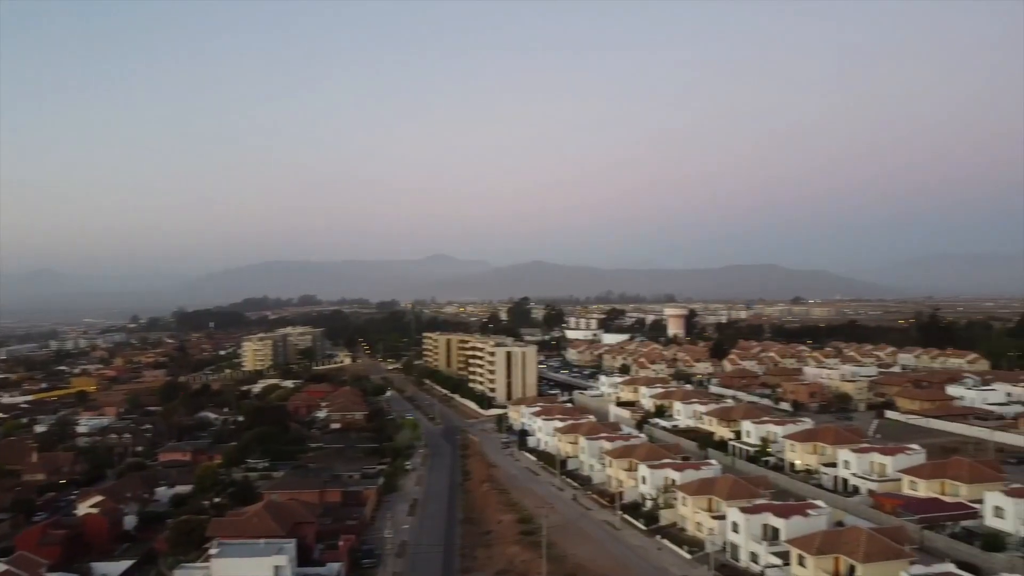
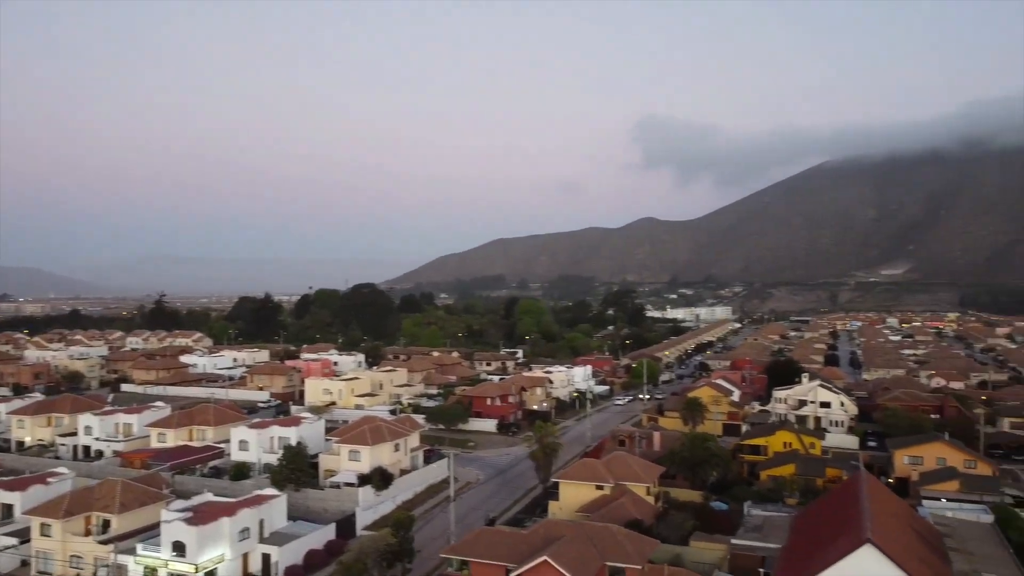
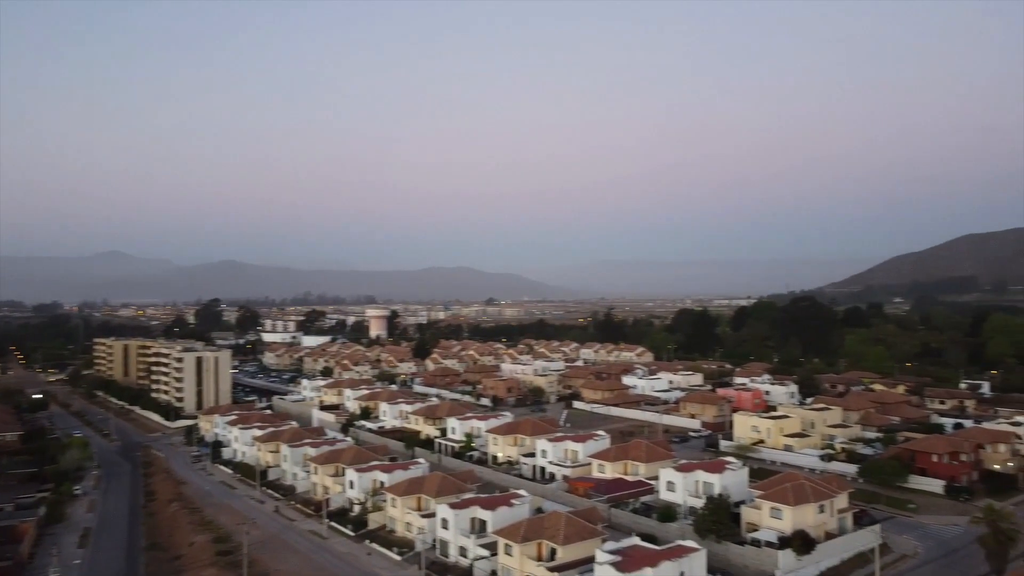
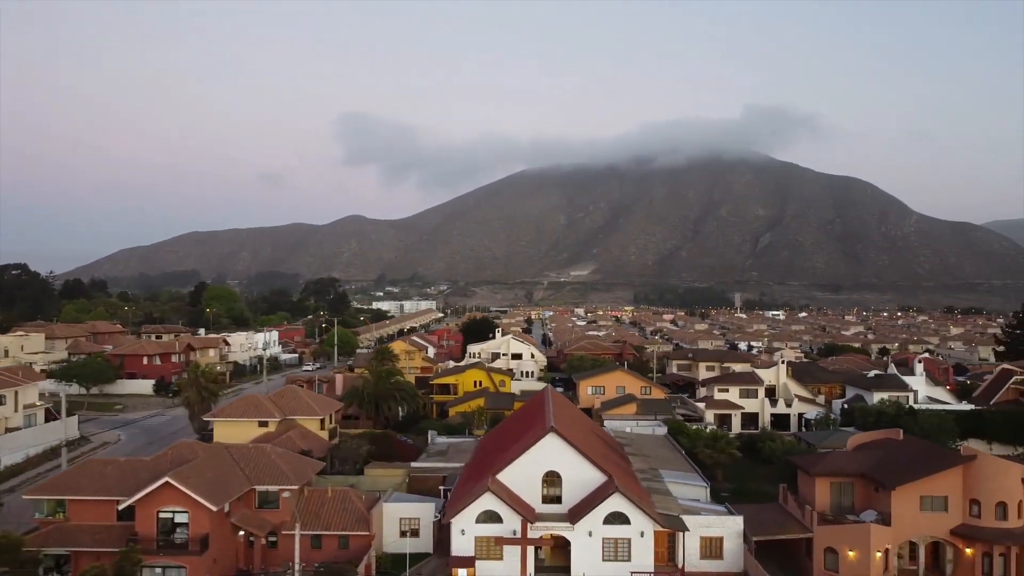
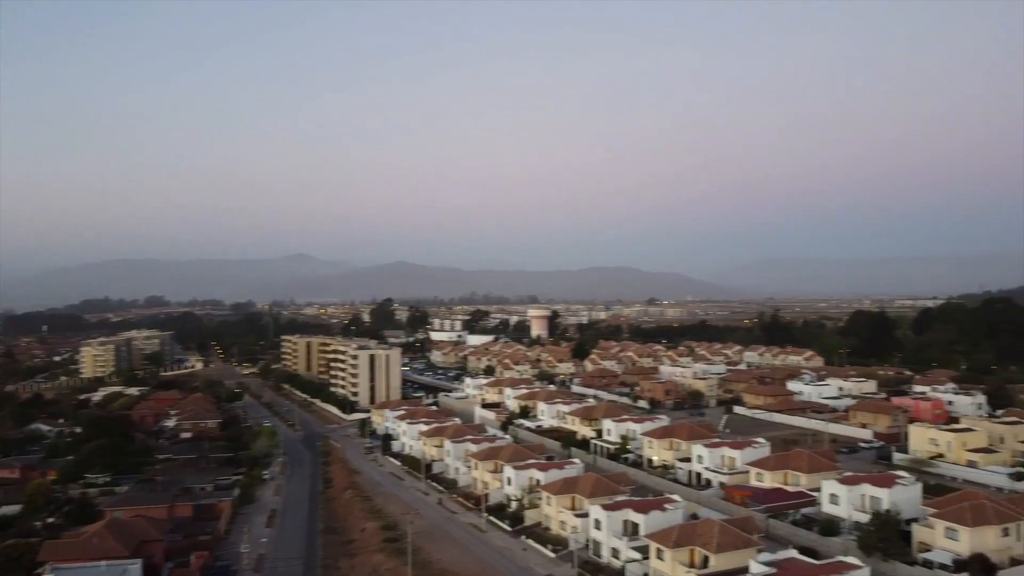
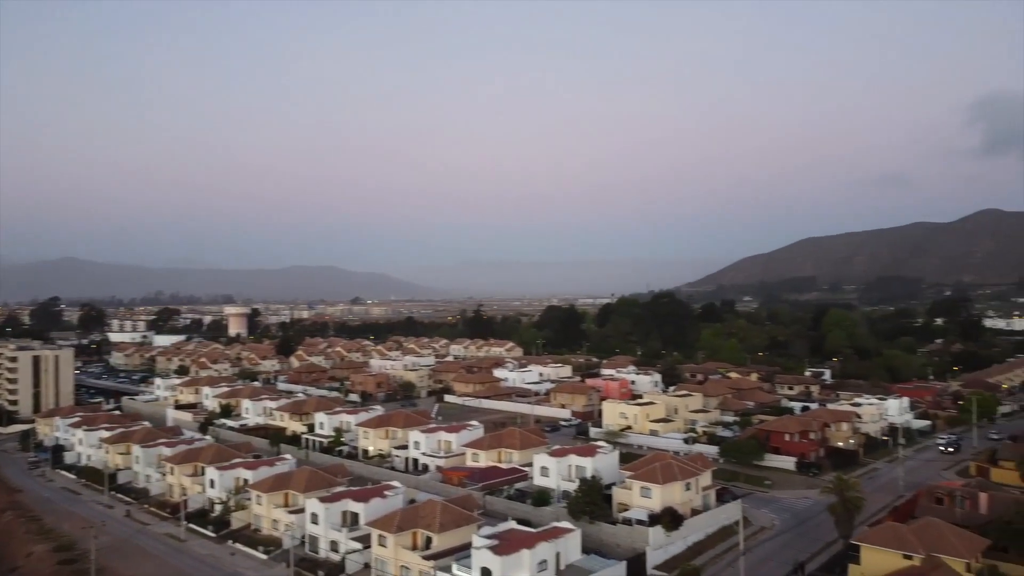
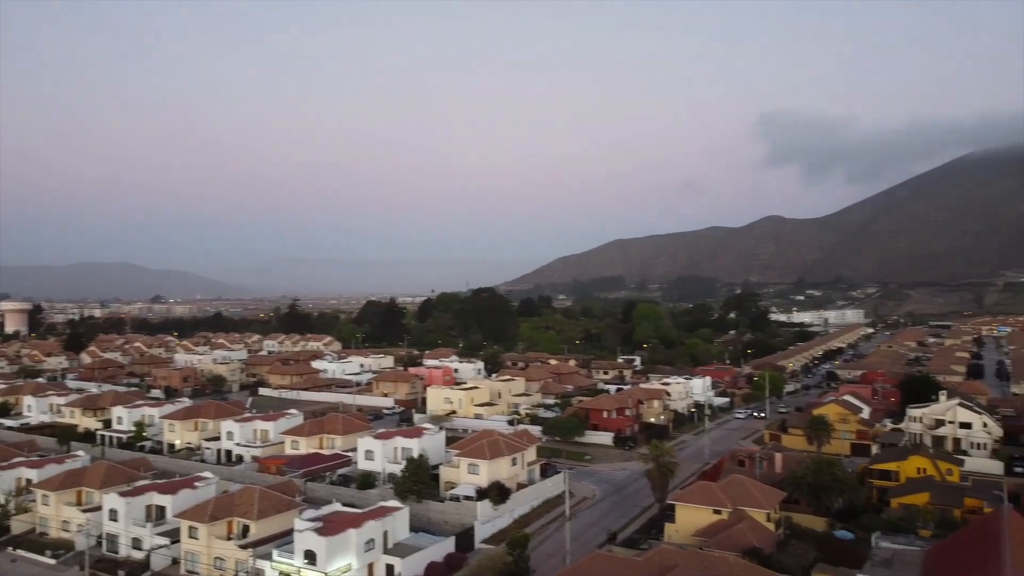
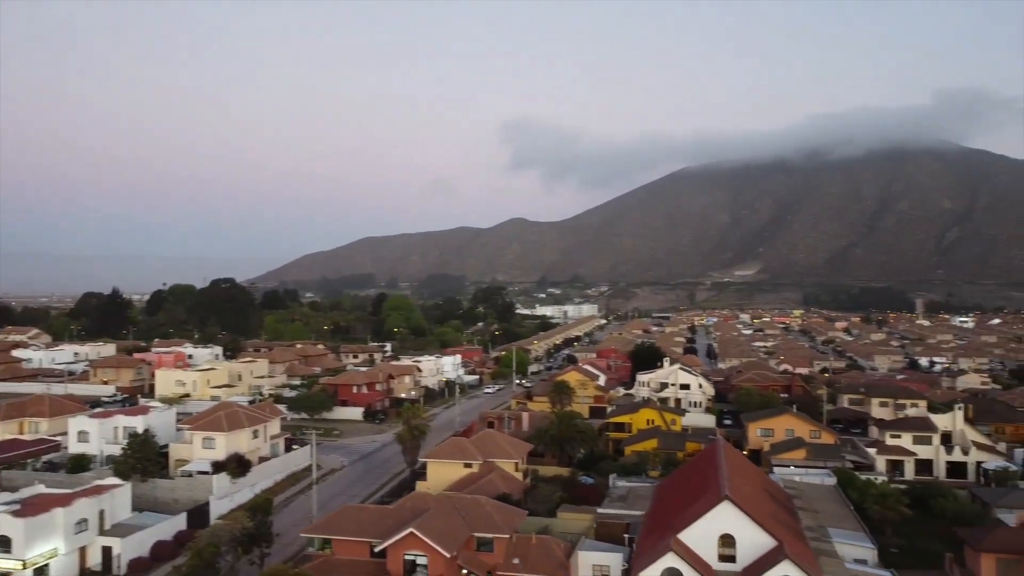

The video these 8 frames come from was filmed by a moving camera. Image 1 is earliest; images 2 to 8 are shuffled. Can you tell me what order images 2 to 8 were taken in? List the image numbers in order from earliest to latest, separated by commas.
5, 3, 6, 7, 2, 8, 4
